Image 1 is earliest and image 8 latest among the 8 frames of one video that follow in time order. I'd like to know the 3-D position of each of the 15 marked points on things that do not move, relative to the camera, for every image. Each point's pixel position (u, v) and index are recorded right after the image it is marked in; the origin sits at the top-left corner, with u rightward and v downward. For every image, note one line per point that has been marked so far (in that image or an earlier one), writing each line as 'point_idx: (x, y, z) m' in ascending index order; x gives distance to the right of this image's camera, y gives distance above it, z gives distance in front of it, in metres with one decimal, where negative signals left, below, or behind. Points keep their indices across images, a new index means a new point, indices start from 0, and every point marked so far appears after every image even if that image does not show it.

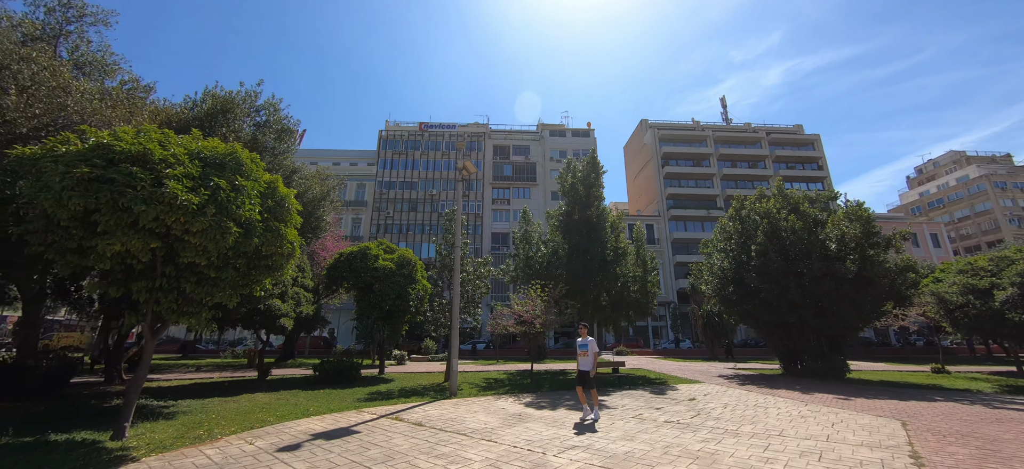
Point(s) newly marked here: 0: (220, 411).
0: (-5.9, -3.6, +8.5) m
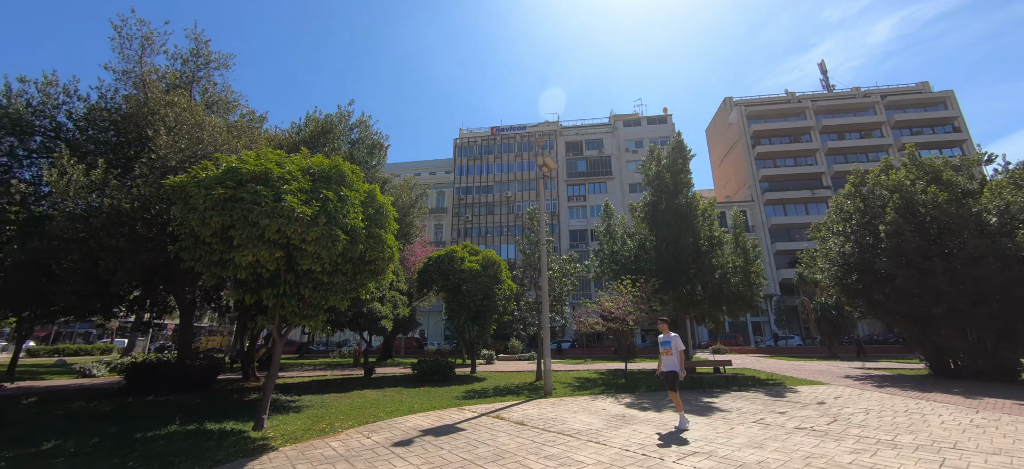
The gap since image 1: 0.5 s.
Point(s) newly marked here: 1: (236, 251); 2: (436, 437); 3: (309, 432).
0: (-3.9, -3.8, +9.2) m
1: (-3.6, -0.2, +5.6) m
2: (-1.1, -2.8, +5.9) m
3: (-3.2, -3.1, +6.5) m
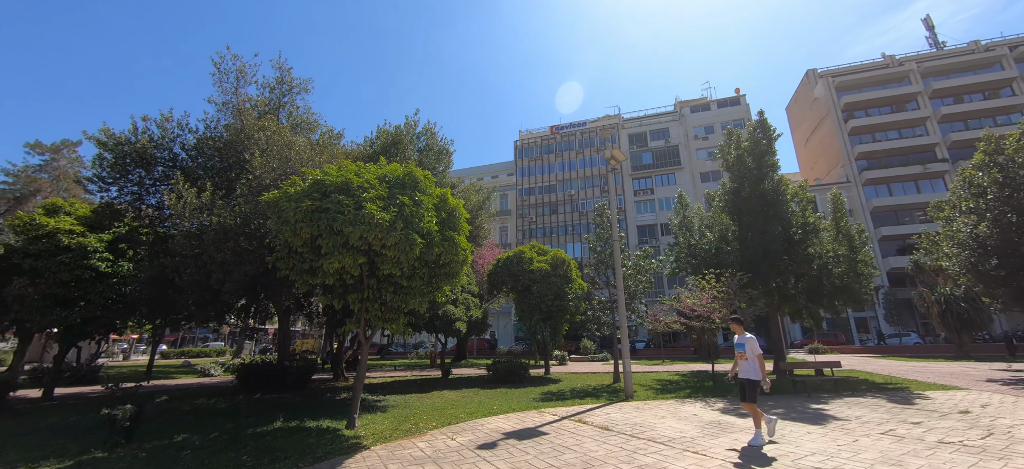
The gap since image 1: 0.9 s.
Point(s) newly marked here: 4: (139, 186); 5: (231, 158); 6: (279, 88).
0: (-2.1, -3.9, +9.5) m
1: (-2.6, -0.3, +5.9) m
2: (+0.1, -2.8, +5.8) m
3: (-1.9, -3.2, +6.8) m
4: (-9.6, +1.2, +10.8) m
5: (-6.9, +1.9, +10.3) m
6: (-7.0, +4.4, +12.6) m
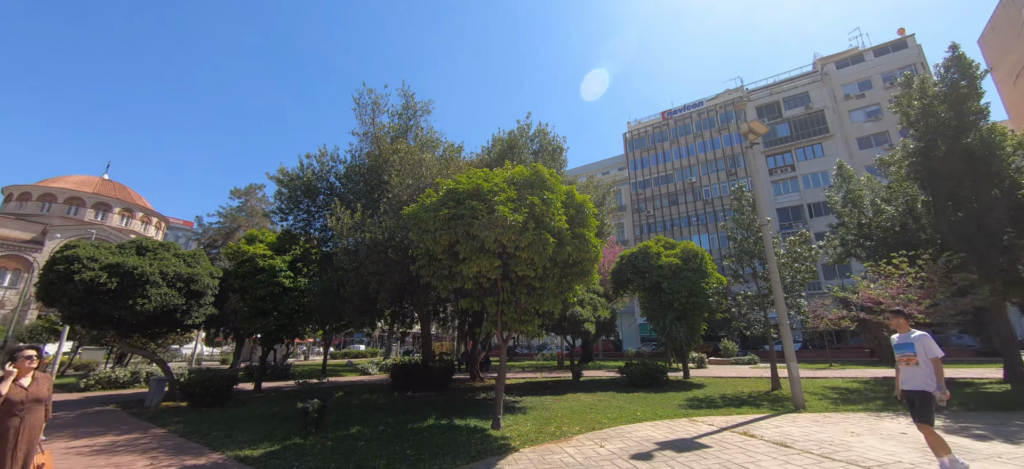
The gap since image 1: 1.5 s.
0: (+1.0, -3.9, +9.4) m
1: (-0.7, -0.4, +6.1) m
2: (+2.1, -2.7, +5.2) m
3: (+0.5, -3.2, +6.7) m
4: (-6.2, +0.6, +12.7) m
5: (-3.8, +1.5, +11.6) m
6: (-3.5, +4.0, +13.9) m
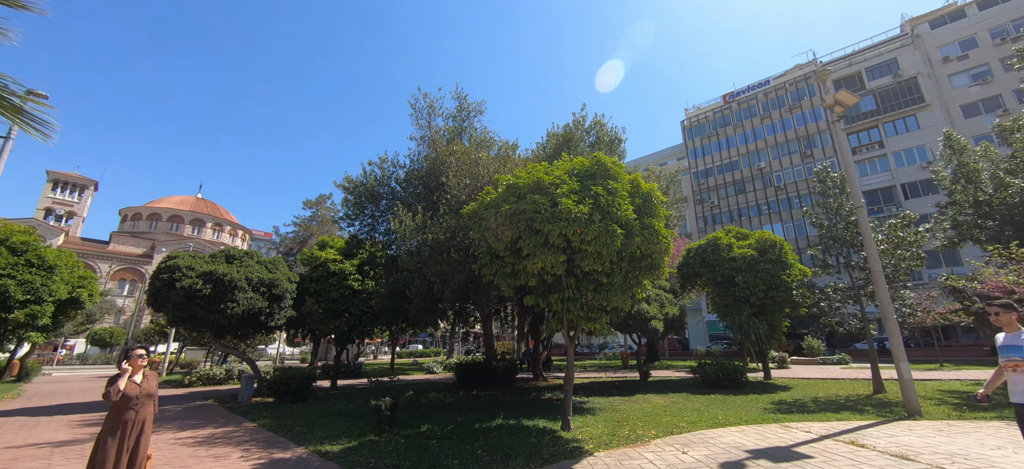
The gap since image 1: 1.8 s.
0: (+2.5, -3.8, +9.0) m
1: (+0.2, -0.4, +5.9) m
2: (+2.9, -2.6, +4.7) m
3: (+1.6, -3.1, +6.4) m
4: (-4.4, +0.5, +13.2) m
5: (-2.2, +1.5, +11.8) m
6: (-1.7, +4.0, +14.0) m
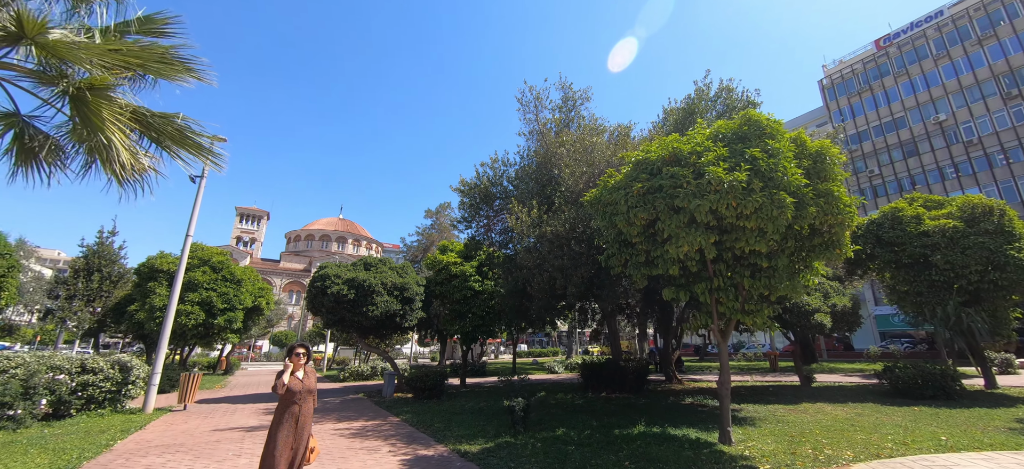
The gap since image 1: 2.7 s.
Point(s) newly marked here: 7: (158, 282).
0: (+5.1, -3.3, +7.4) m
1: (+1.9, -0.1, +5.1) m
2: (+4.4, -2.1, +3.2) m
3: (+3.5, -2.7, +5.2) m
4: (-0.8, +0.5, +13.4) m
5: (+0.9, +1.6, +11.4) m
6: (+1.8, +4.2, +13.4) m
7: (-13.9, -1.8, +16.4) m
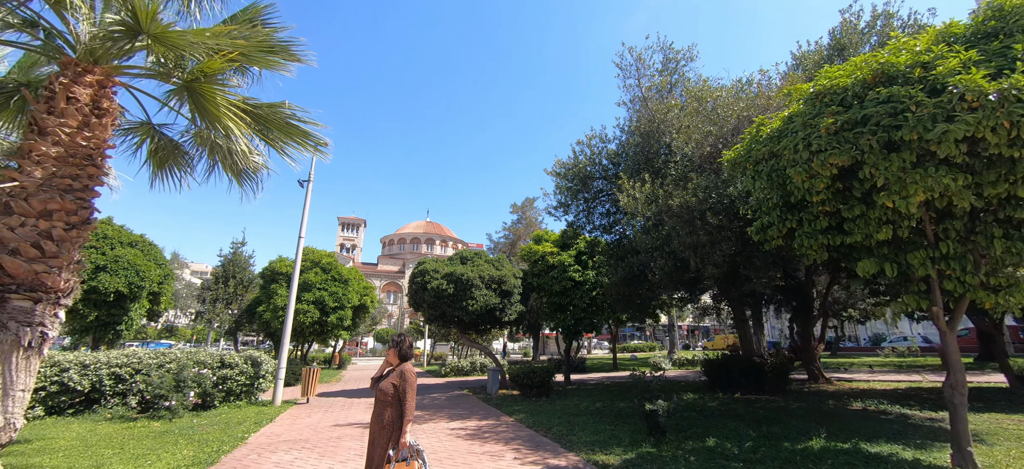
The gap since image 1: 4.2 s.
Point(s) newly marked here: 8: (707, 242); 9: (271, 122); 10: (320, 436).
0: (+7.1, -2.6, +5.4) m
1: (+3.3, +0.3, +3.7) m
2: (+5.5, -1.5, +1.4) m
3: (+5.0, -2.2, +3.4) m
4: (+2.2, +0.9, +12.3) m
5: (+3.4, +2.1, +10.0) m
6: (+4.5, +4.8, +11.8) m
7: (-9.9, -2.1, +17.8) m
8: (+3.1, -0.1, +6.8) m
9: (-3.3, +1.5, +5.7) m
10: (-3.3, -3.5, +7.2) m
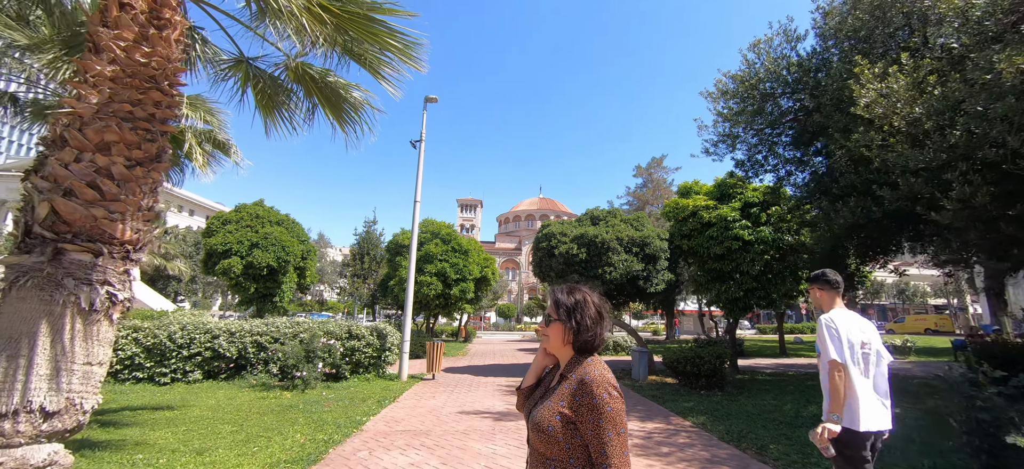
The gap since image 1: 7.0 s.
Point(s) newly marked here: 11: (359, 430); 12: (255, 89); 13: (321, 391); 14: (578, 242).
0: (+8.5, -1.6, +1.3) m
1: (+4.3, +1.2, +0.5) m
2: (+5.8, -0.8, -2.2) m
3: (+6.0, -1.3, -0.1) m
4: (+5.5, +2.2, +9.1) m
5: (+6.0, +3.3, +6.5) m
6: (+7.4, +6.1, +7.8) m
7: (-4.6, -0.9, +17.7) m
8: (+5.0, +0.9, +3.6) m
9: (-1.6, +2.2, +4.1) m
10: (-1.0, -2.7, +5.9) m
11: (-2.1, -2.7, +5.8) m
12: (-3.8, +2.1, +6.1) m
13: (-4.0, -3.3, +8.8) m
14: (+1.7, -0.2, +11.2) m
